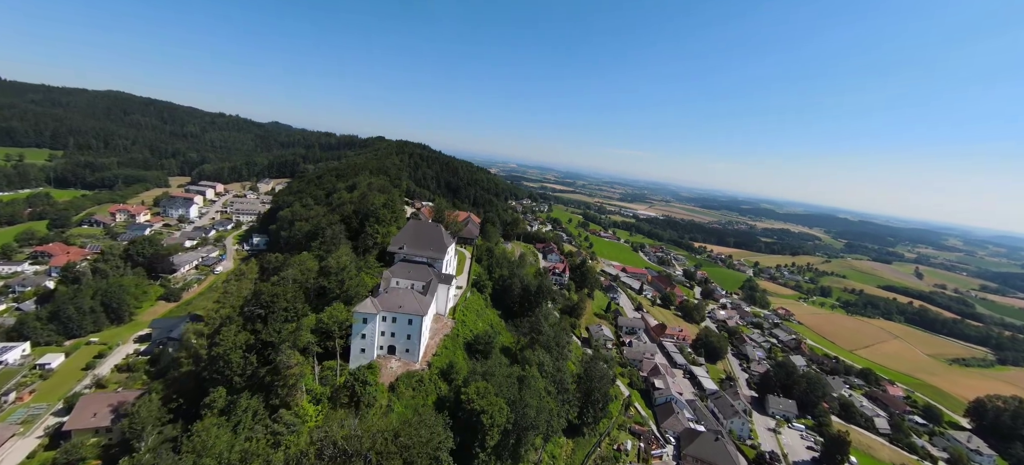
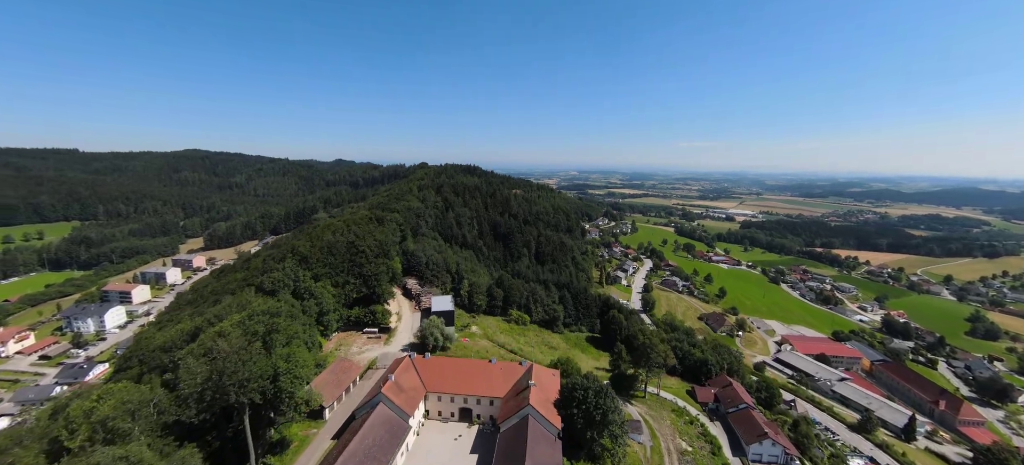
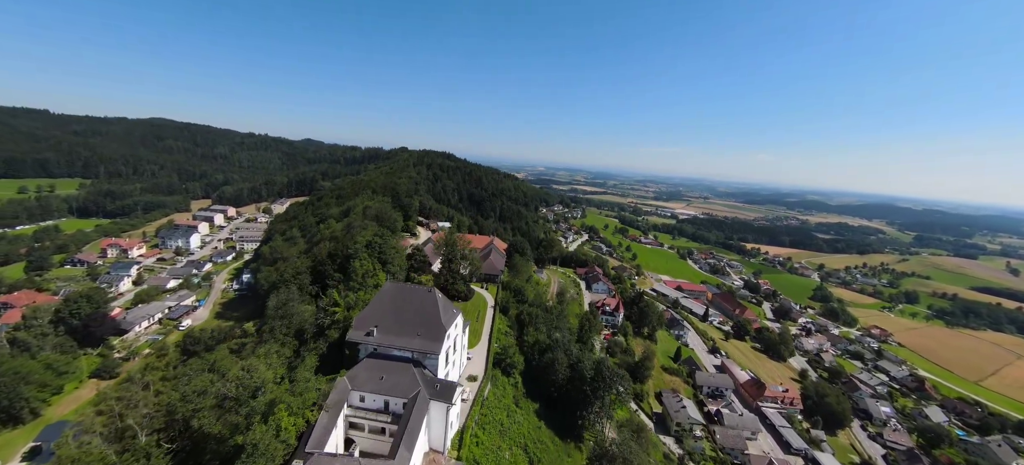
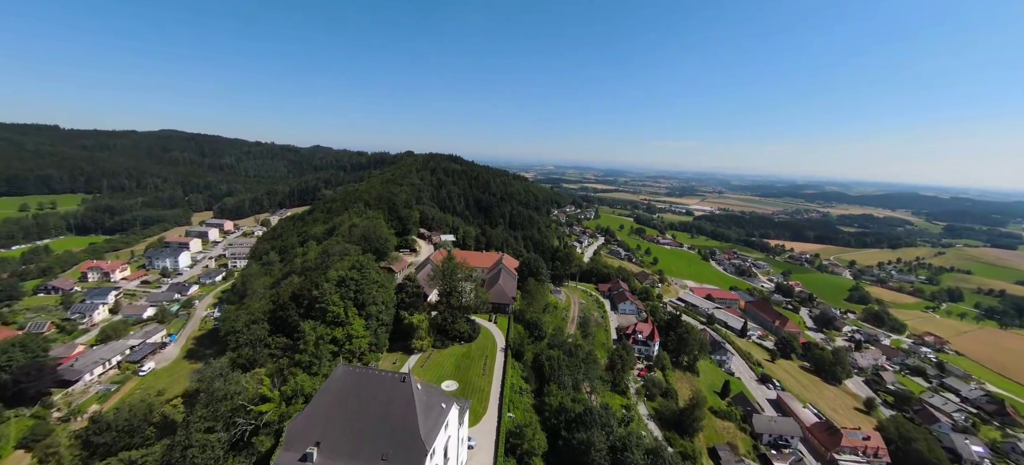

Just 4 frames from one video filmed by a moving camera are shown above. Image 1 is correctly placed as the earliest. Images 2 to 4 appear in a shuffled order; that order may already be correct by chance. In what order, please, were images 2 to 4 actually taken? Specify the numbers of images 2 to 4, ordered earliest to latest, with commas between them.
3, 4, 2
